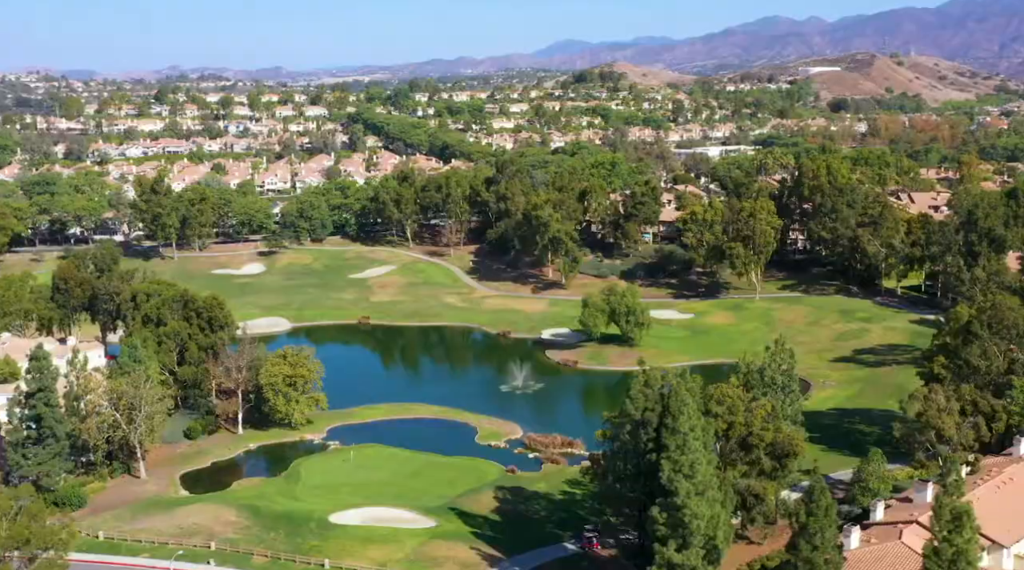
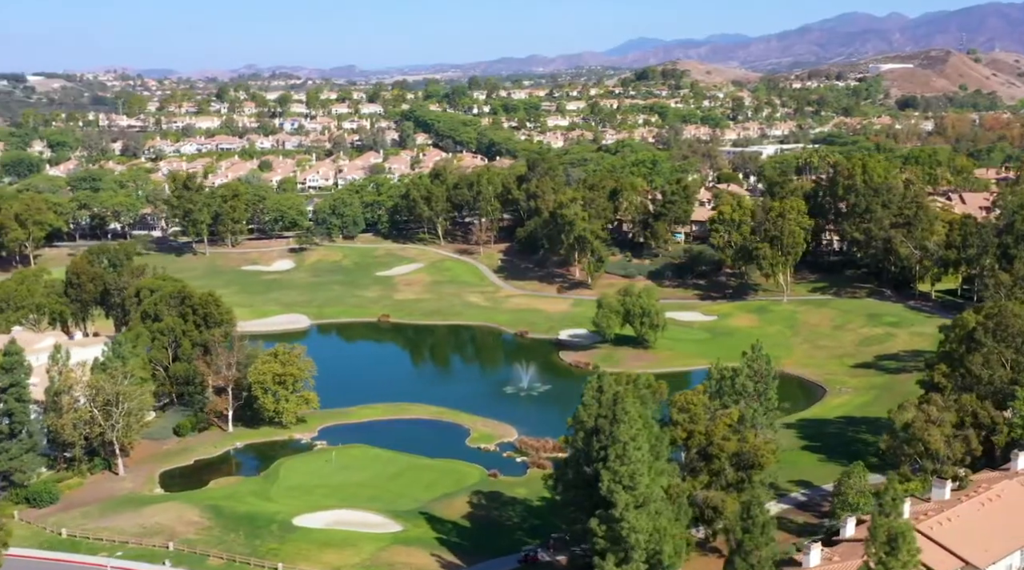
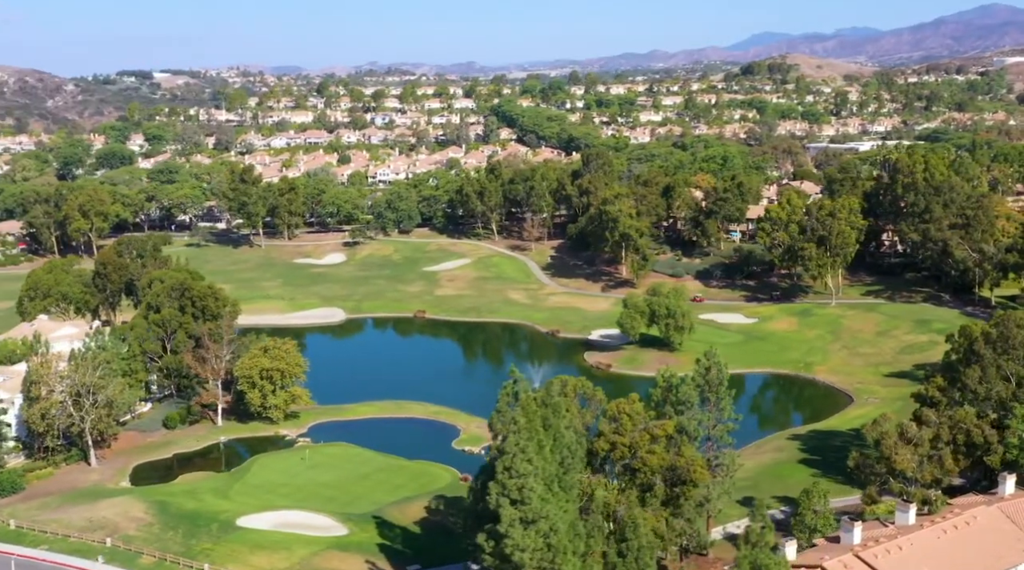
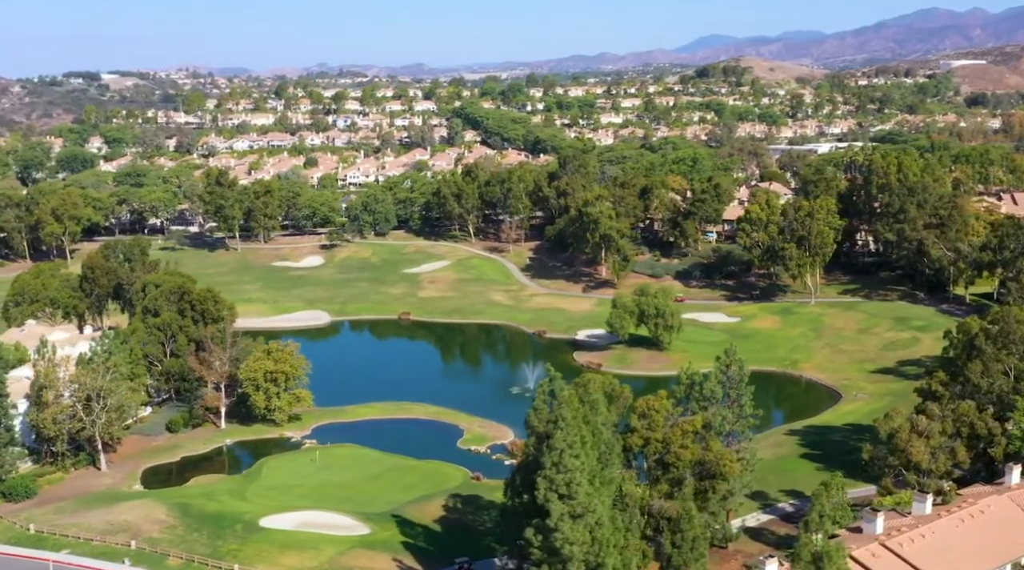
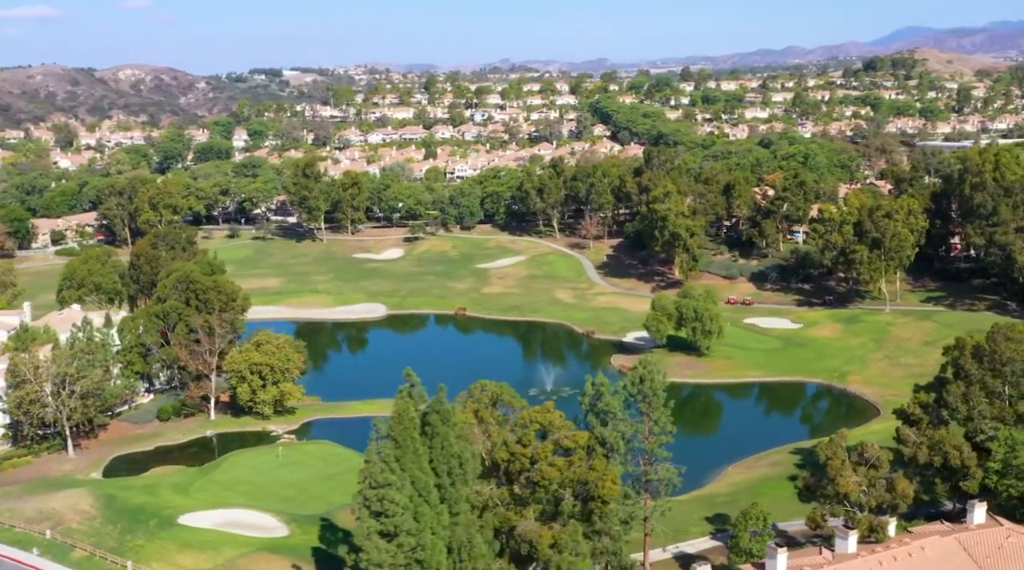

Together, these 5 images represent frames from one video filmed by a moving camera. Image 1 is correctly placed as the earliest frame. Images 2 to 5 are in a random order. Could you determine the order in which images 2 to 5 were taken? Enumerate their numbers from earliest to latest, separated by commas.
2, 4, 3, 5
